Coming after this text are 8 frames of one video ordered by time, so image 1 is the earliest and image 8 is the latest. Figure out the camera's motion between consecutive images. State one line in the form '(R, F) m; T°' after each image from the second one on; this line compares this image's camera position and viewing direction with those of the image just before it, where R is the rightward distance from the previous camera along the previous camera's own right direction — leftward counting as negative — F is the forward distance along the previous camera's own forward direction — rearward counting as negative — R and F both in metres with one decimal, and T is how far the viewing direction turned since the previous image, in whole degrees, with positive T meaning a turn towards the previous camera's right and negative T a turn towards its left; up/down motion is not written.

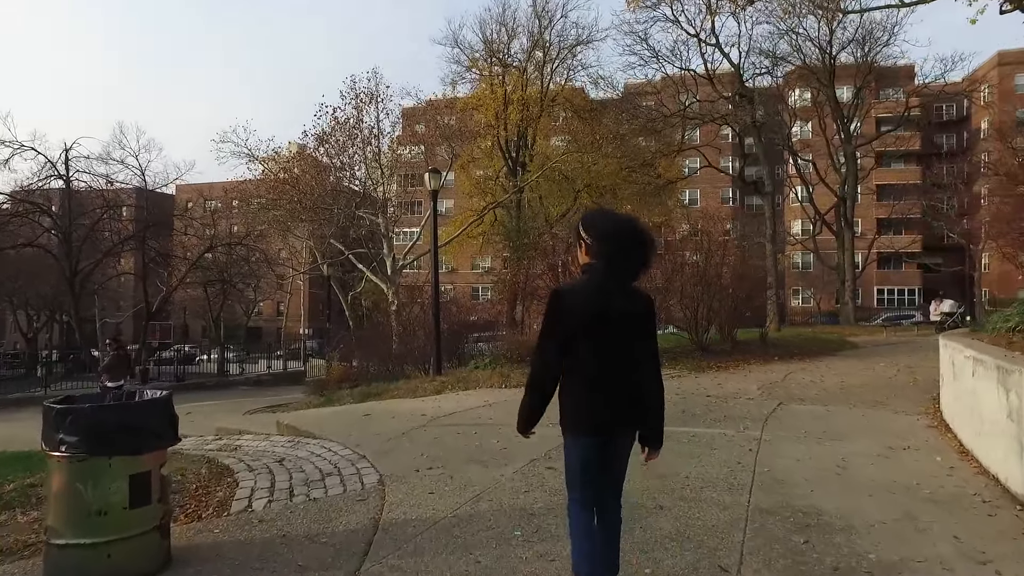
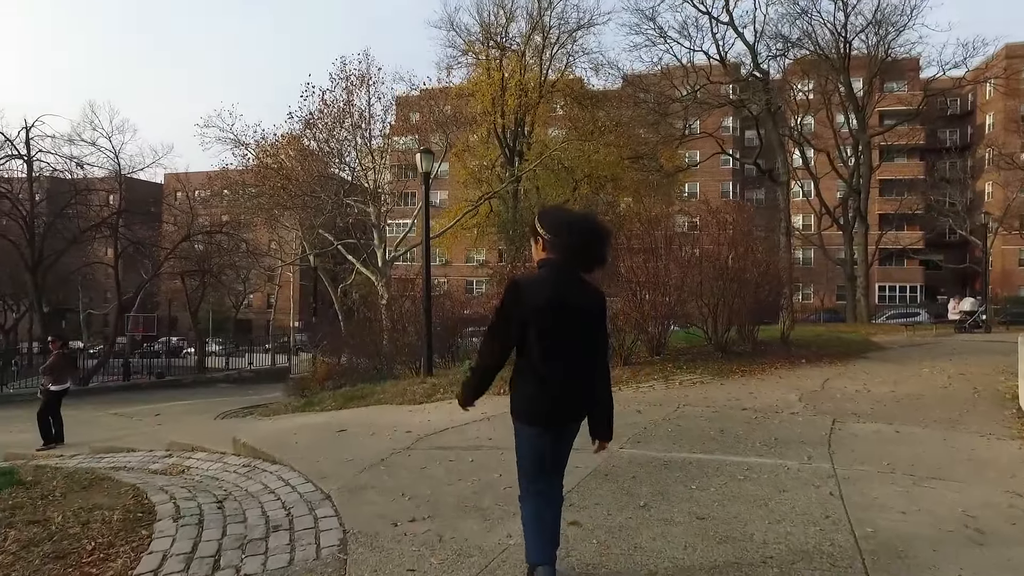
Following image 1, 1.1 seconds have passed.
(-0.1, +1.2) m; +1°
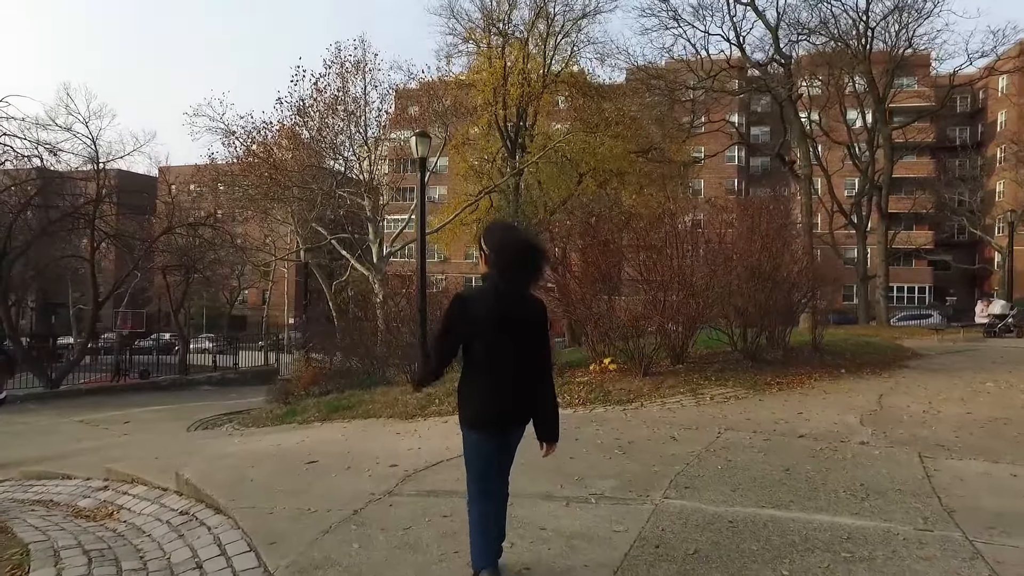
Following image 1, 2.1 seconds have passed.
(-0.1, +1.2) m; 0°
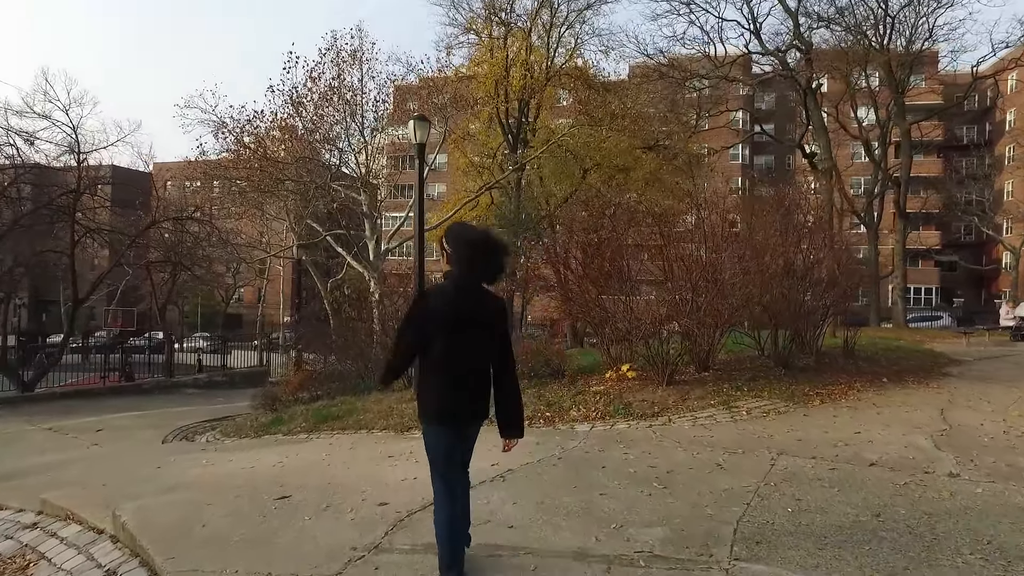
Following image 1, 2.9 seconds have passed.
(-0.1, +1.0) m; 0°
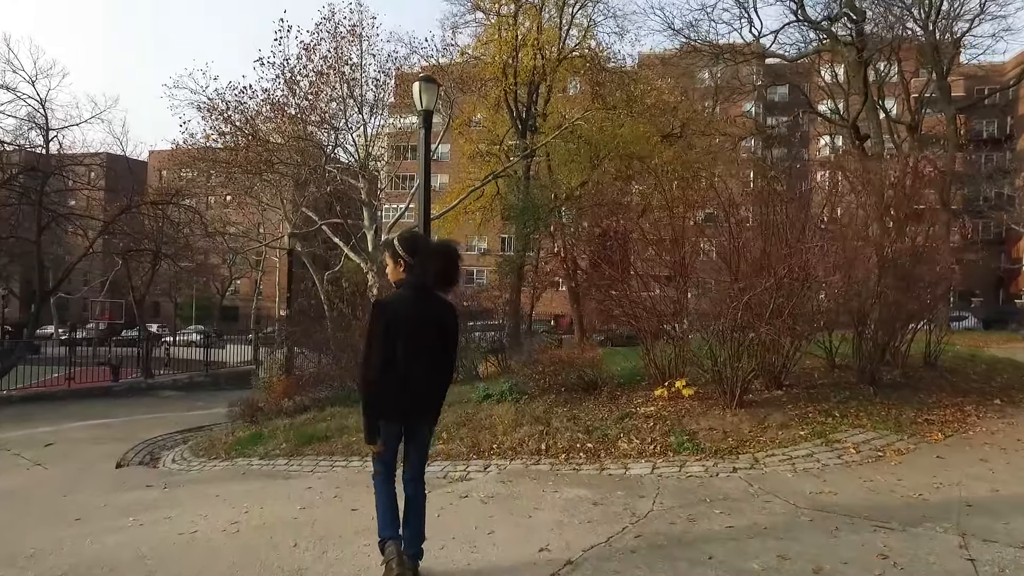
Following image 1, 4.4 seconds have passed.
(-0.3, +1.7) m; 0°
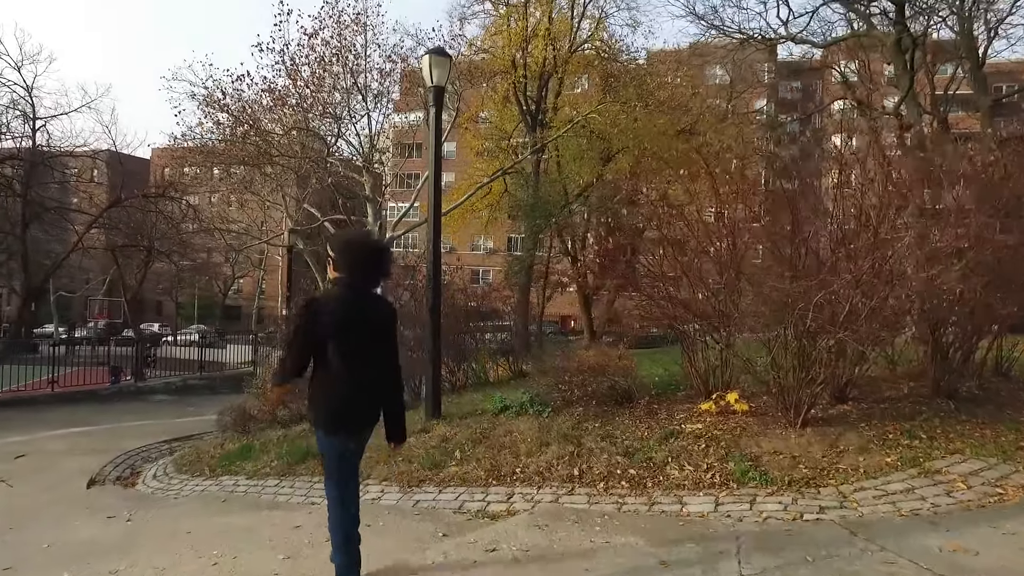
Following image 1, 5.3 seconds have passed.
(-0.2, +1.0) m; 0°
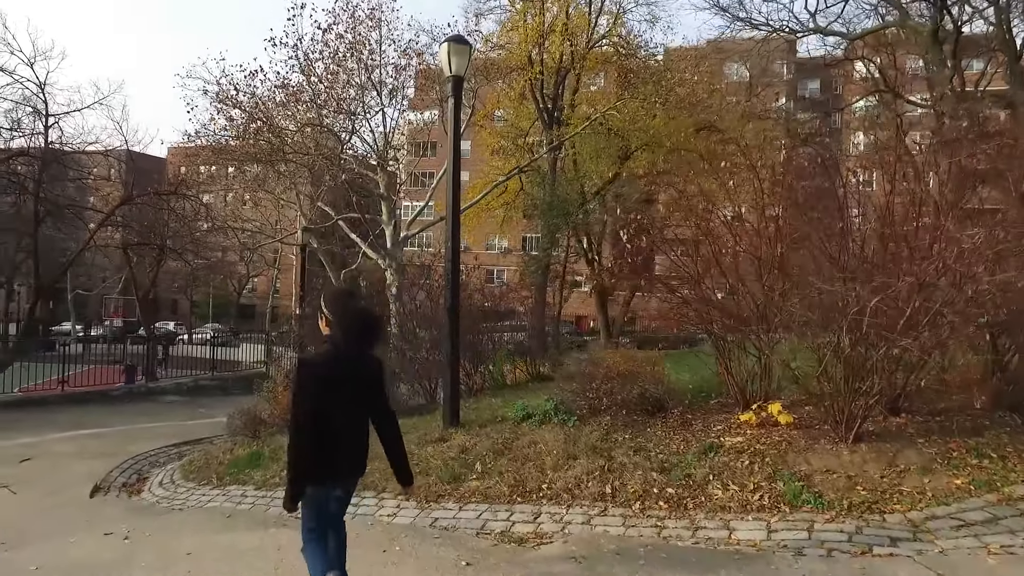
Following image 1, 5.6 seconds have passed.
(-0.1, +0.4) m; -1°
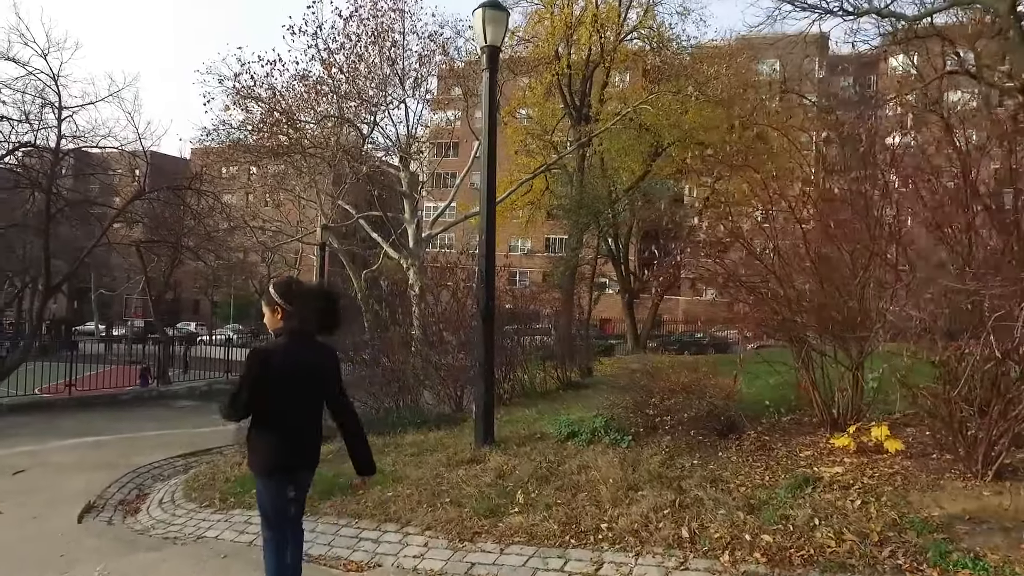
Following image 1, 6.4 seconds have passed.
(-0.2, +0.9) m; -2°
